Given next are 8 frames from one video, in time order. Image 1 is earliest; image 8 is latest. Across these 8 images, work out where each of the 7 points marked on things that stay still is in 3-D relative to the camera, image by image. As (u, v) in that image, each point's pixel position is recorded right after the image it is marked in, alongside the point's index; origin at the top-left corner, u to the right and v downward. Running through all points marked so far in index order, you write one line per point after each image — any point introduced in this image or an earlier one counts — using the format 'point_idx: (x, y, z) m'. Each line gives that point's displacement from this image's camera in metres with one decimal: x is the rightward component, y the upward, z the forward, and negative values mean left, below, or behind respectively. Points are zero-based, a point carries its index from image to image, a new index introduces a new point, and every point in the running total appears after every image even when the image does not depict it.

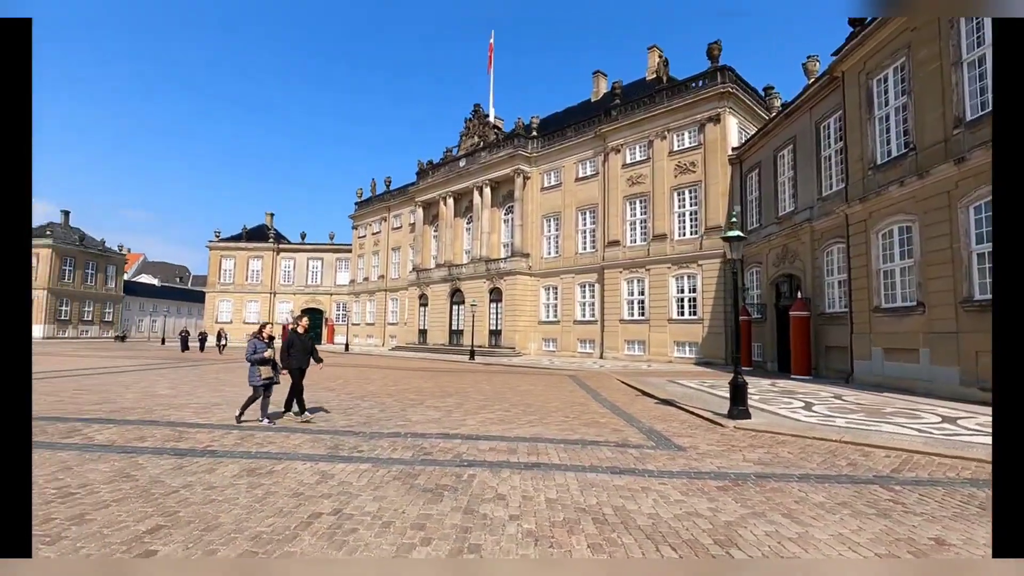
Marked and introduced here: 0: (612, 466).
0: (+1.3, -2.3, +6.4) m
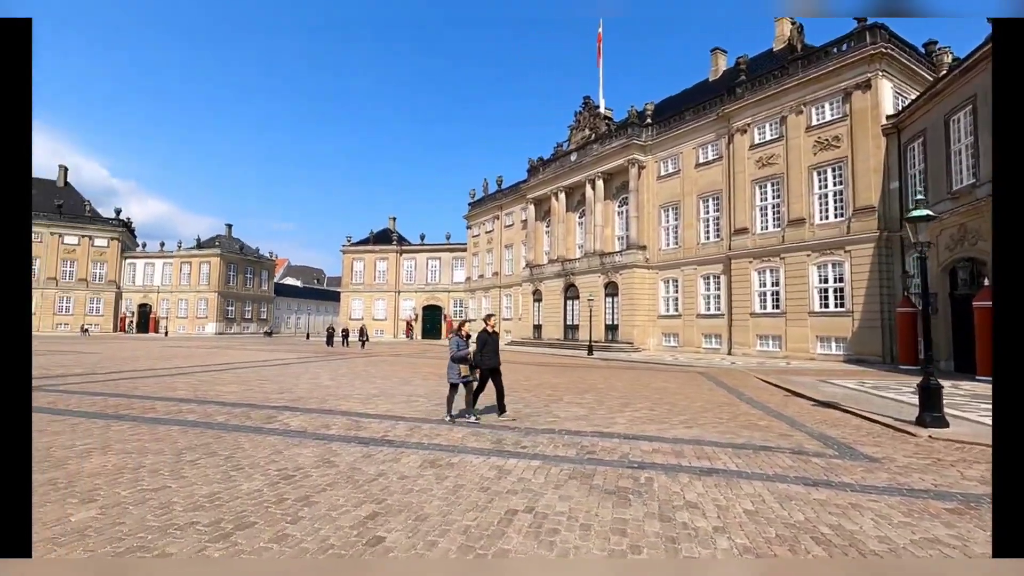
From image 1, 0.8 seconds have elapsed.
0: (+3.3, -2.2, +5.8) m
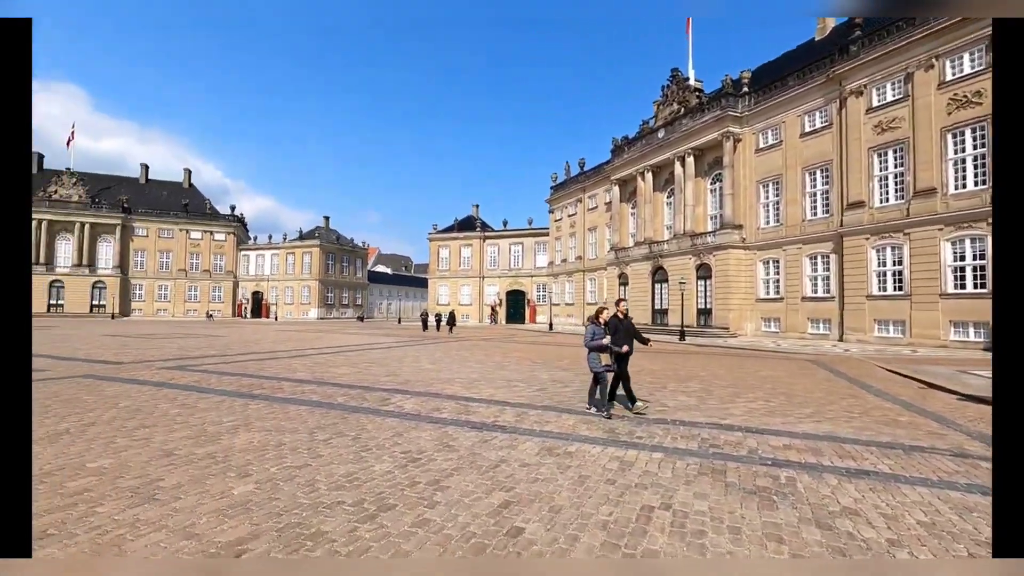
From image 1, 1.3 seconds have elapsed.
0: (+4.6, -2.0, +5.0) m
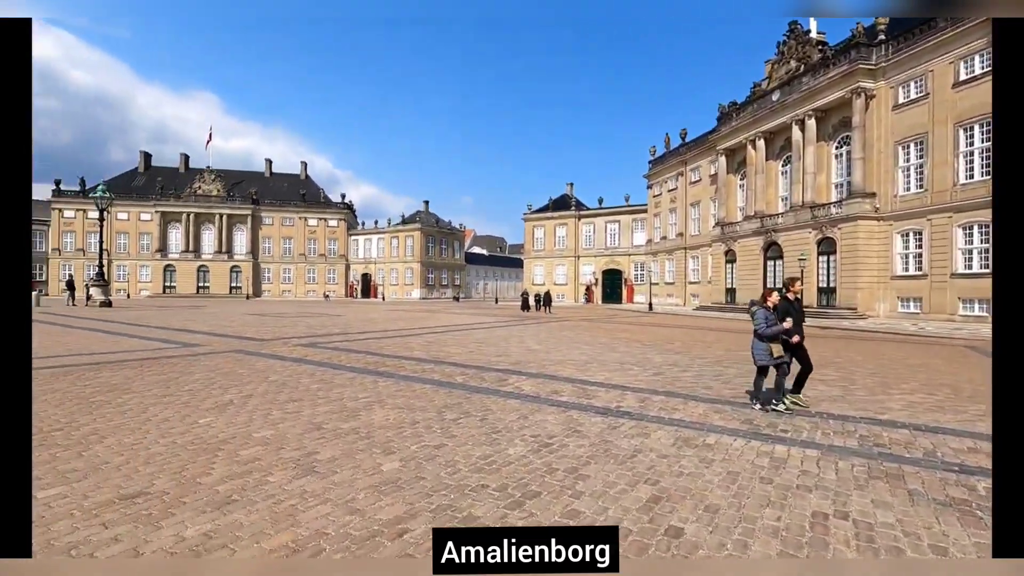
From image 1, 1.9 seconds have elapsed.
0: (+5.8, -1.7, +3.9) m
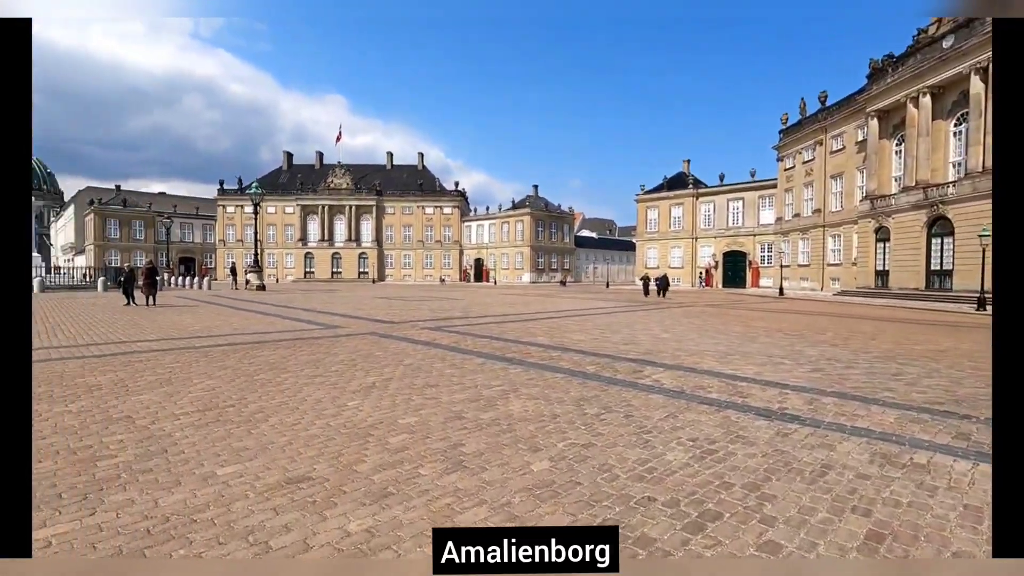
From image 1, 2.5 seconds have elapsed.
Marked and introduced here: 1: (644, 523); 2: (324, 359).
0: (+6.9, -1.7, +2.2) m
1: (+0.8, -1.5, +3.2) m
2: (-3.2, -1.2, +8.6) m
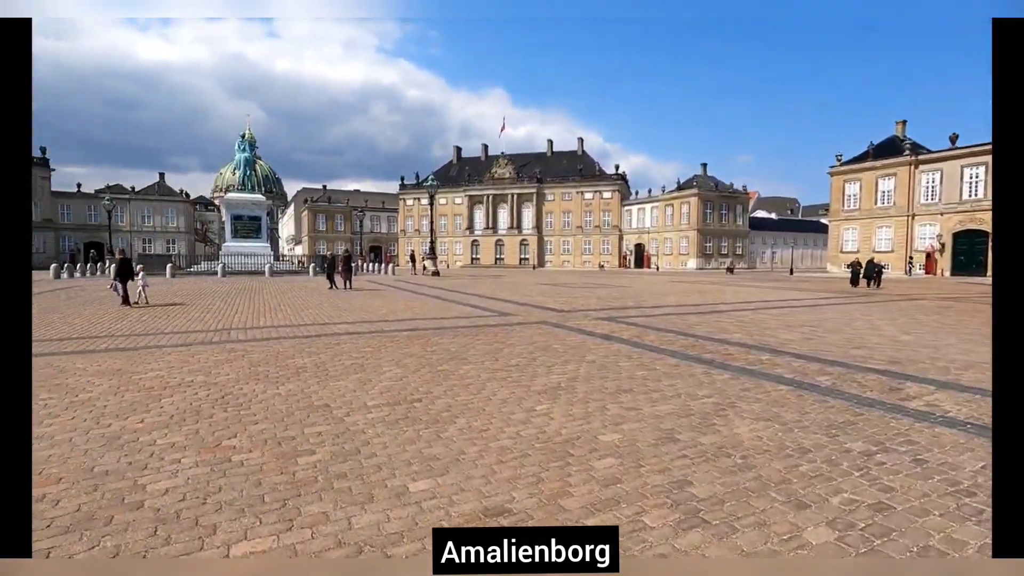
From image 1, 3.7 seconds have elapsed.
0: (+7.5, -1.8, -1.0) m
1: (+2.0, -1.5, +1.8) m
2: (-0.2, -1.0, +8.2) m
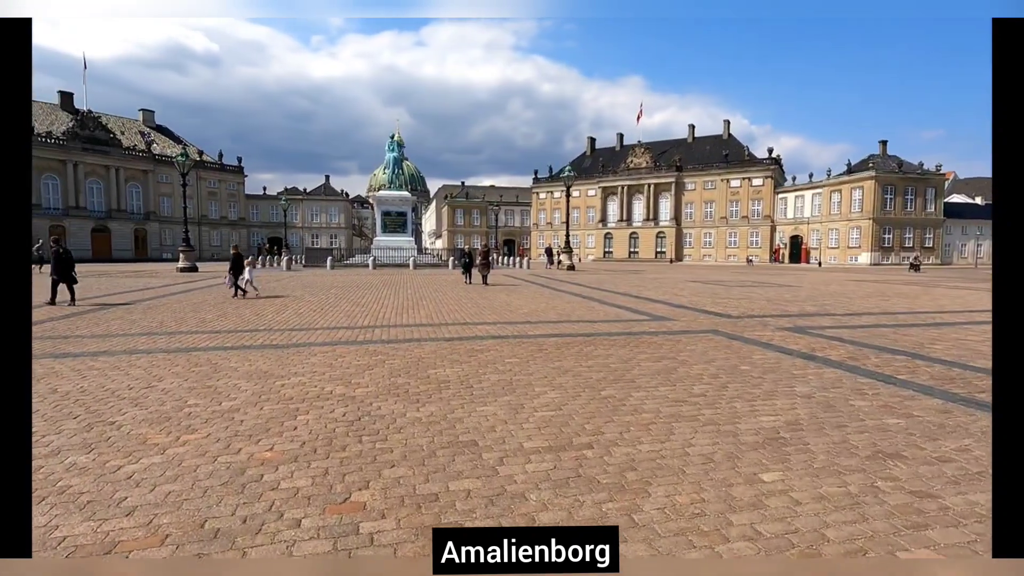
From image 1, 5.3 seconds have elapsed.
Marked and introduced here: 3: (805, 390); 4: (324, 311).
0: (+7.2, -2.1, -4.2) m
1: (+2.6, -1.7, -0.1) m
2: (+2.1, -1.1, +6.6) m
3: (+3.4, -1.2, +5.9) m
4: (-4.5, -0.6, +12.2) m
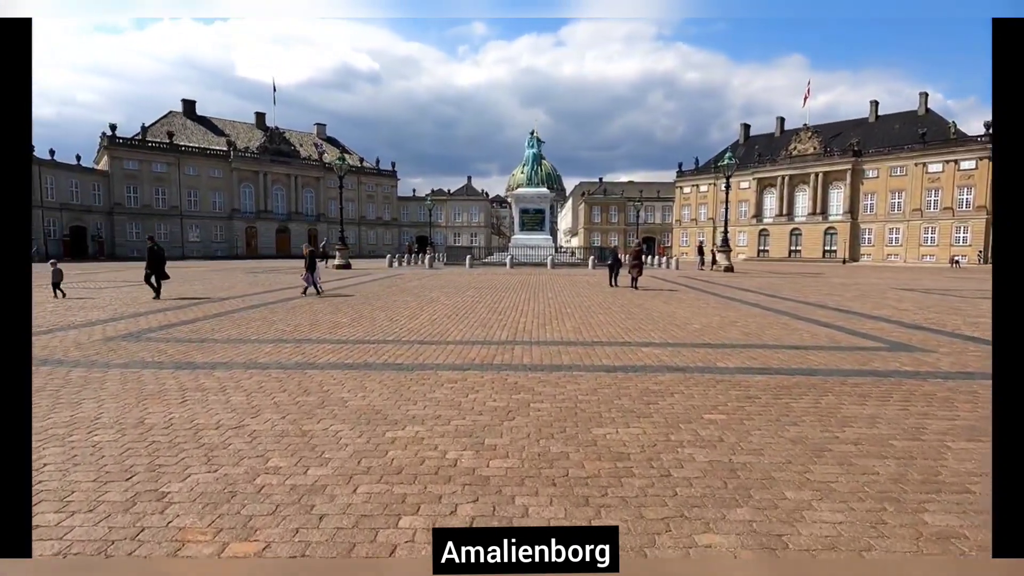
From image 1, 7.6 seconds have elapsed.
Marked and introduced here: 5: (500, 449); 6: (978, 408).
0: (+5.9, -2.4, -8.0) m
1: (+2.6, -1.9, -2.9) m
2: (+3.9, -1.3, +3.7) m
3: (+4.9, -1.4, +2.7) m
4: (-1.2, -0.7, +10.8) m
5: (-0.1, -1.3, +3.9) m
6: (+4.8, -1.2, +5.2) m
